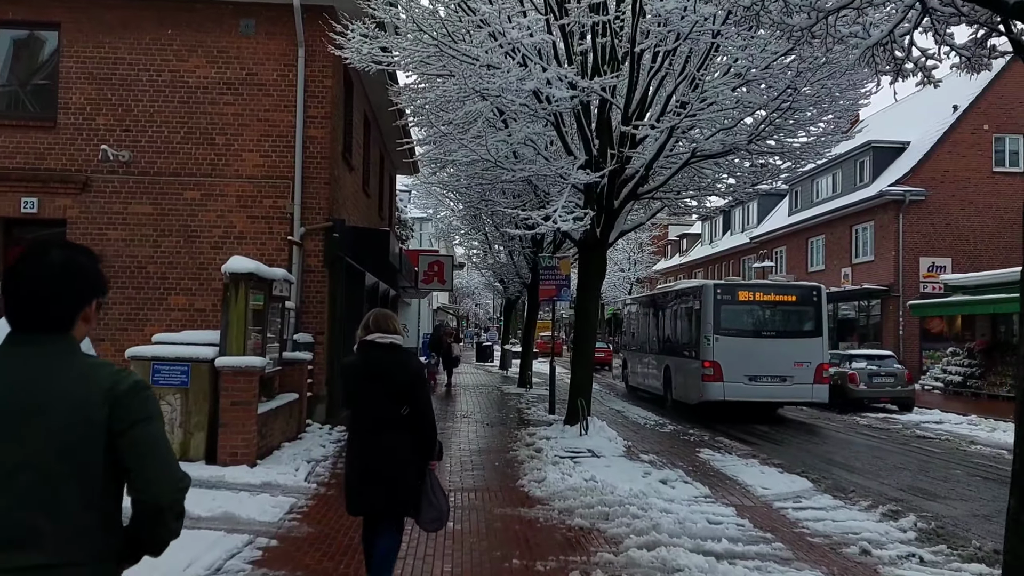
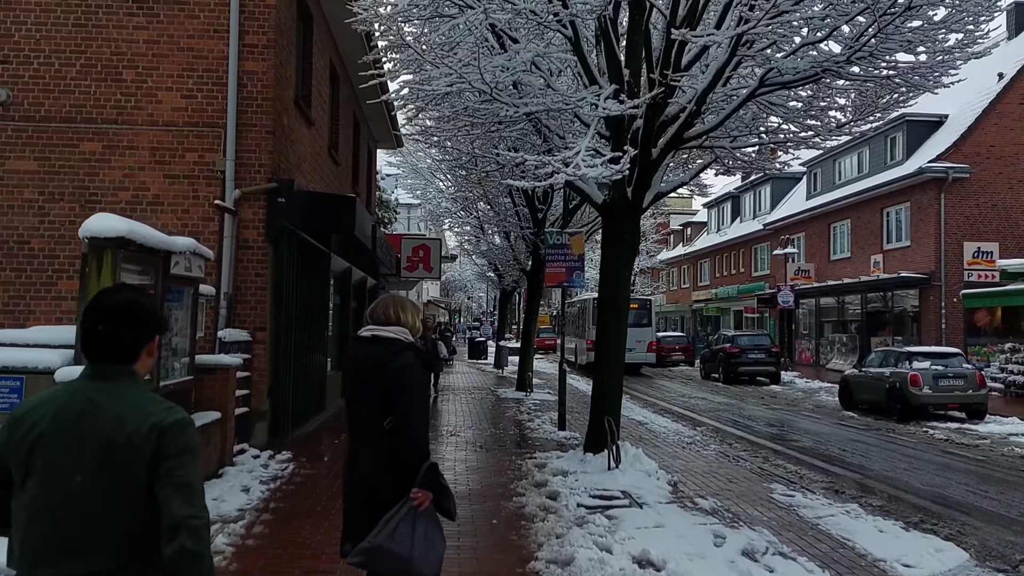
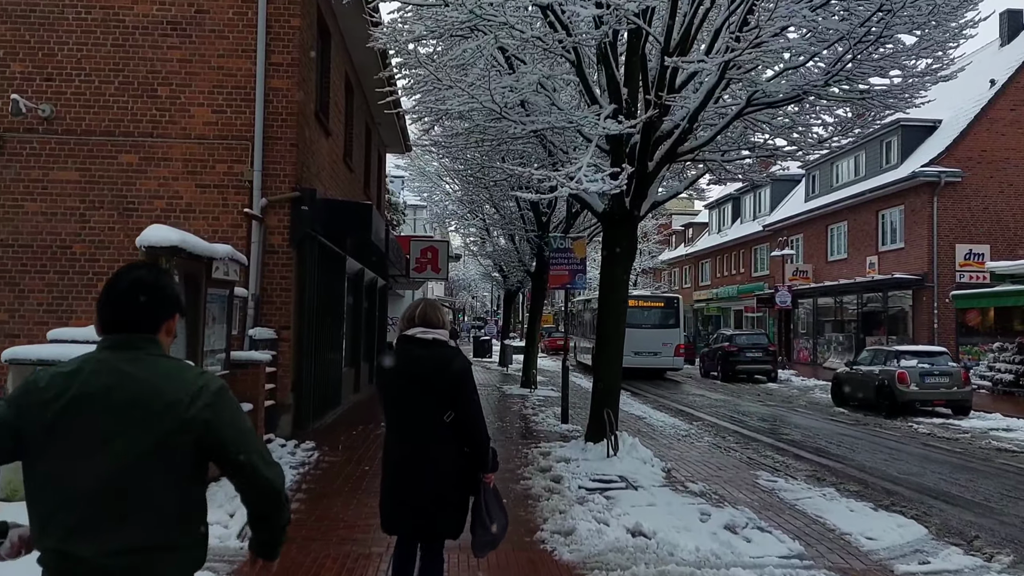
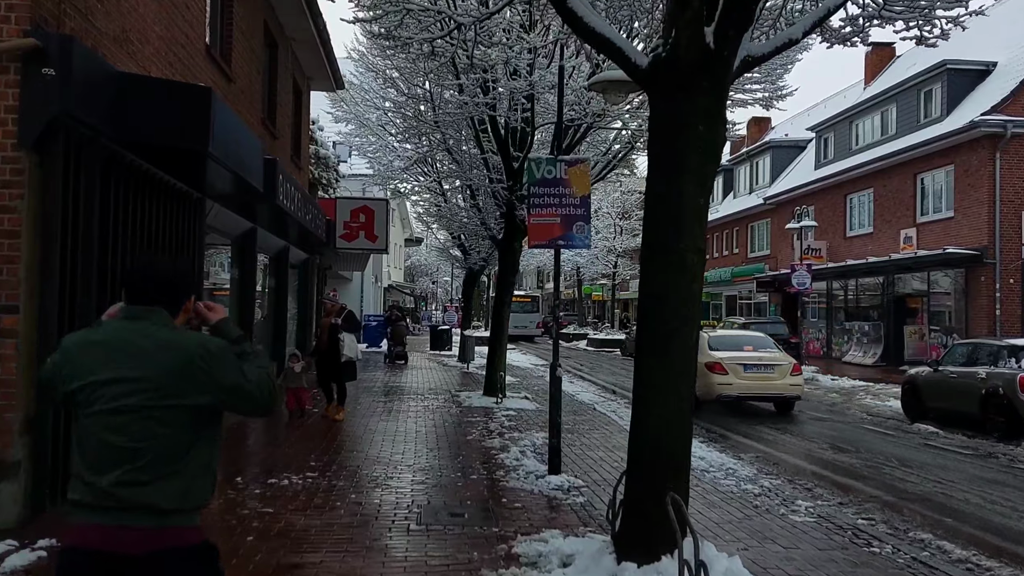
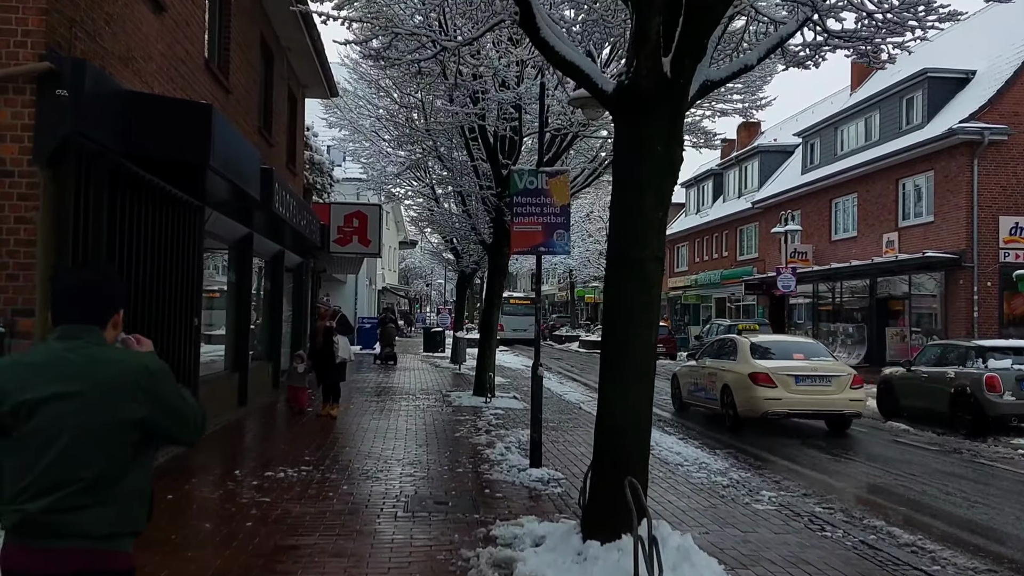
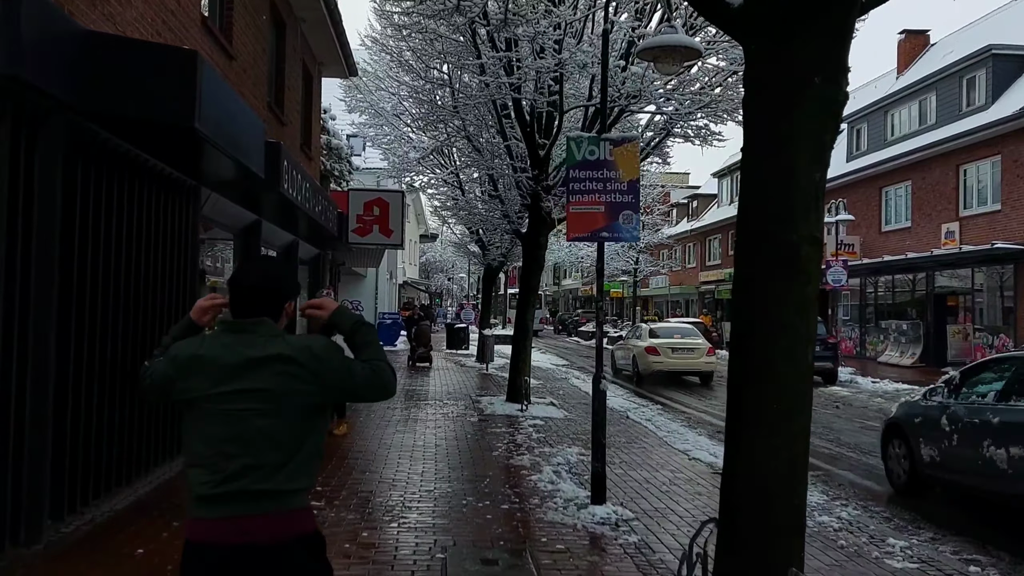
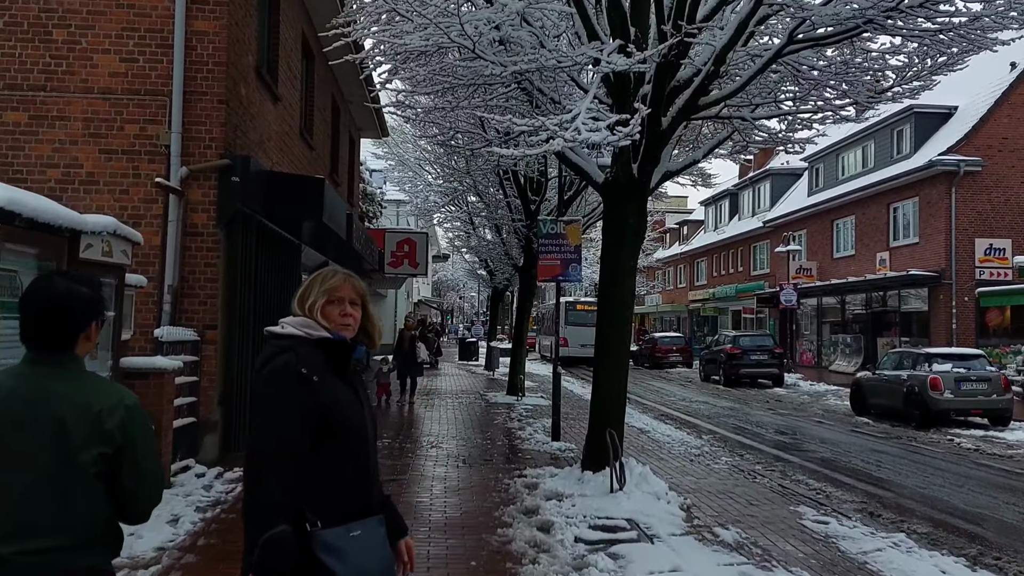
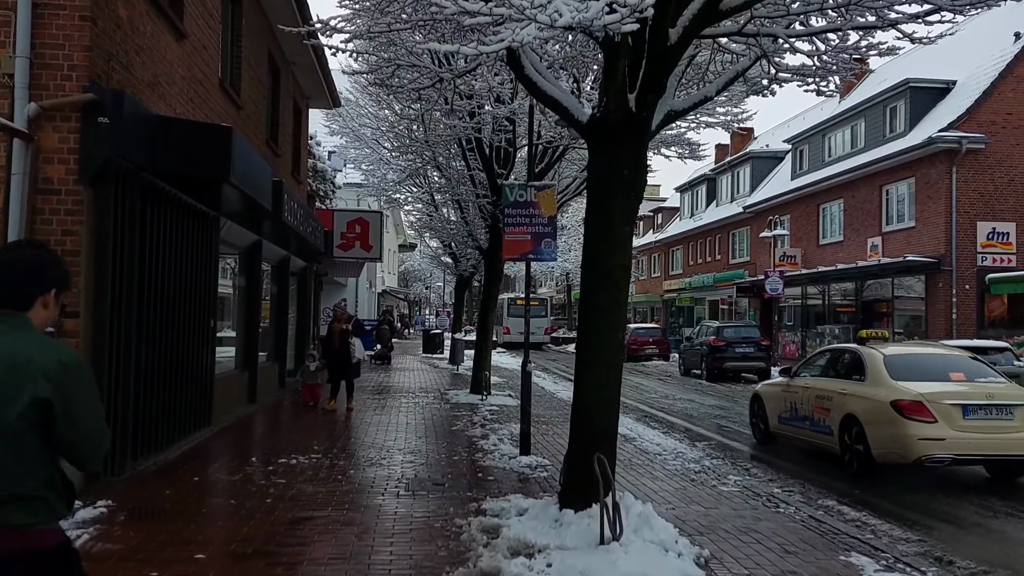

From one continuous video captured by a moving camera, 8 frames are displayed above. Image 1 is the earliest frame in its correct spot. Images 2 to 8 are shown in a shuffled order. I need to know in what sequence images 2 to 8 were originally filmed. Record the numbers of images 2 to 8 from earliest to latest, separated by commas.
3, 2, 7, 8, 5, 4, 6
